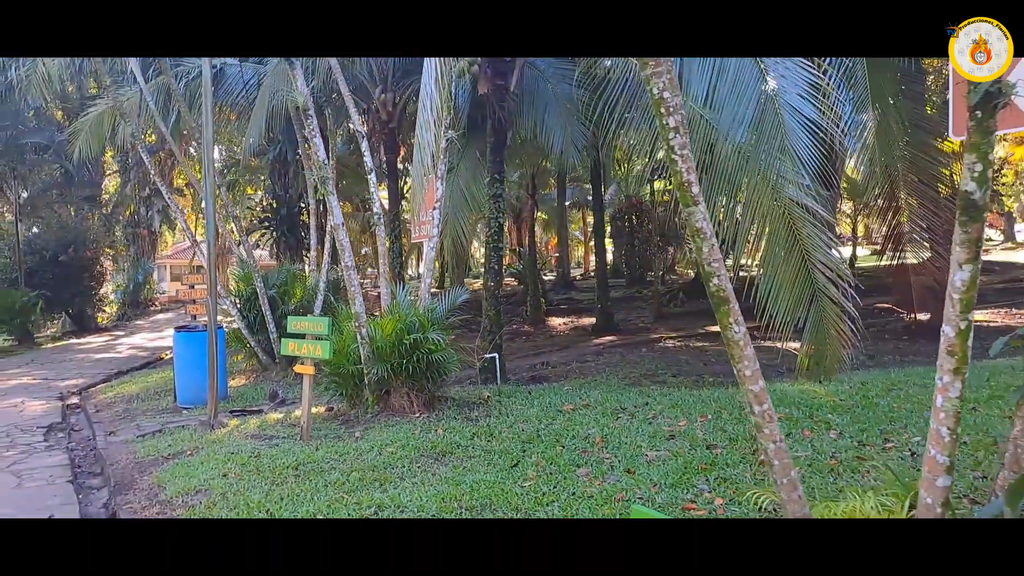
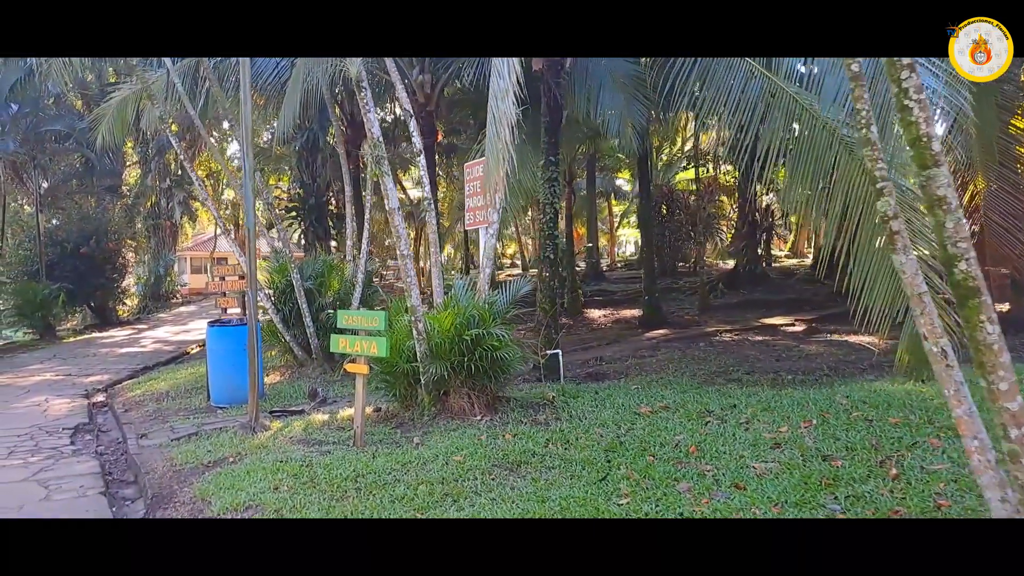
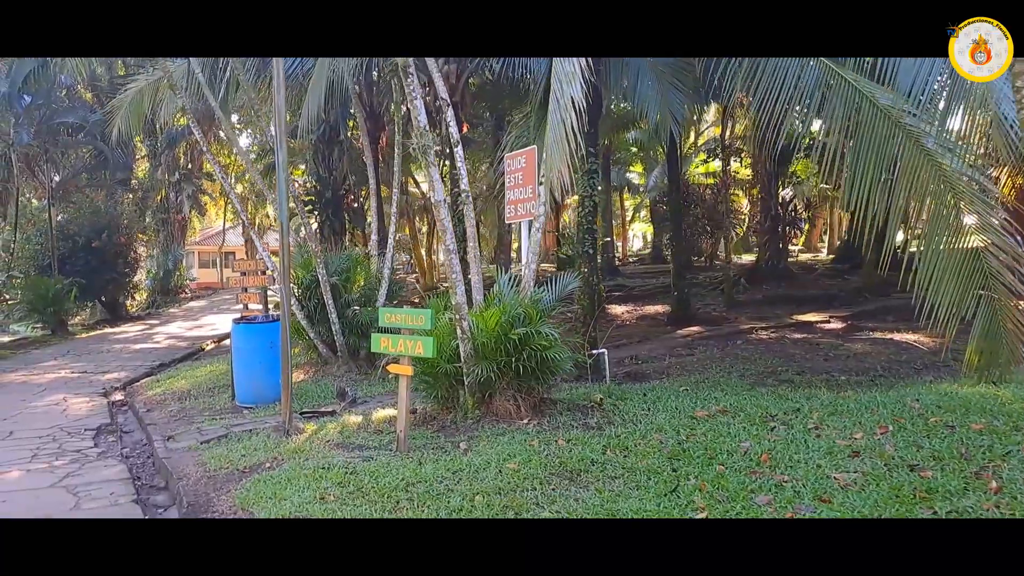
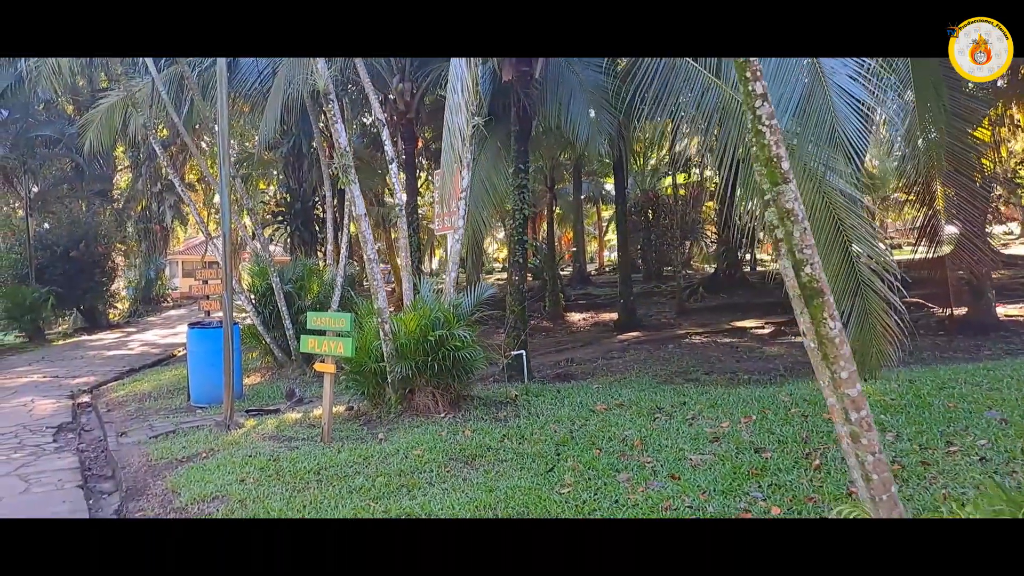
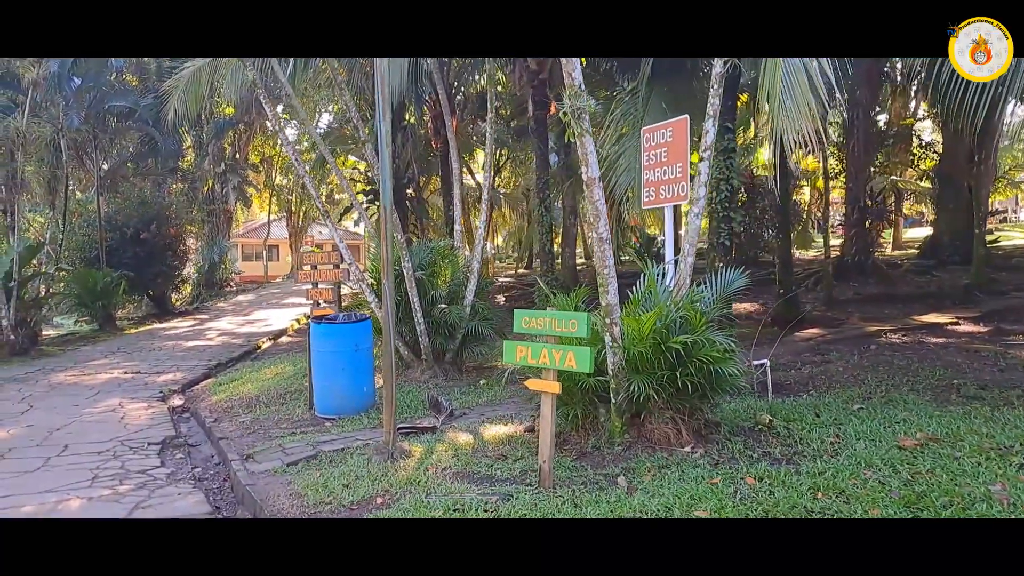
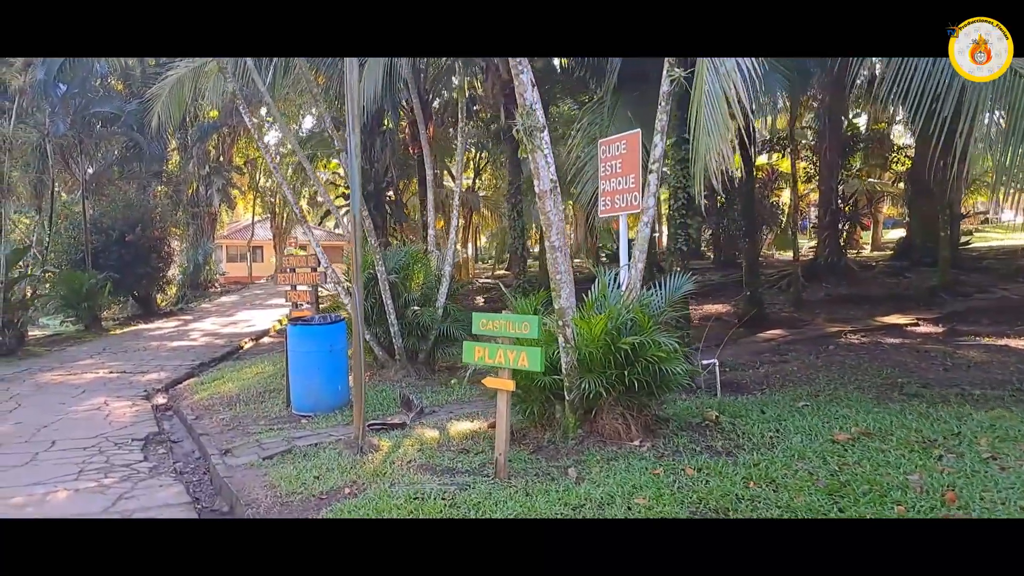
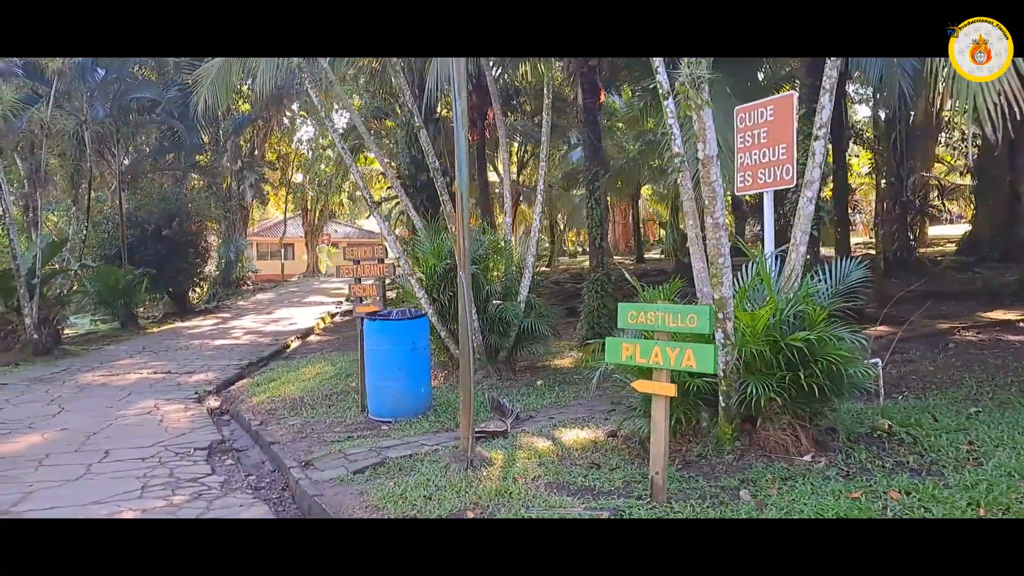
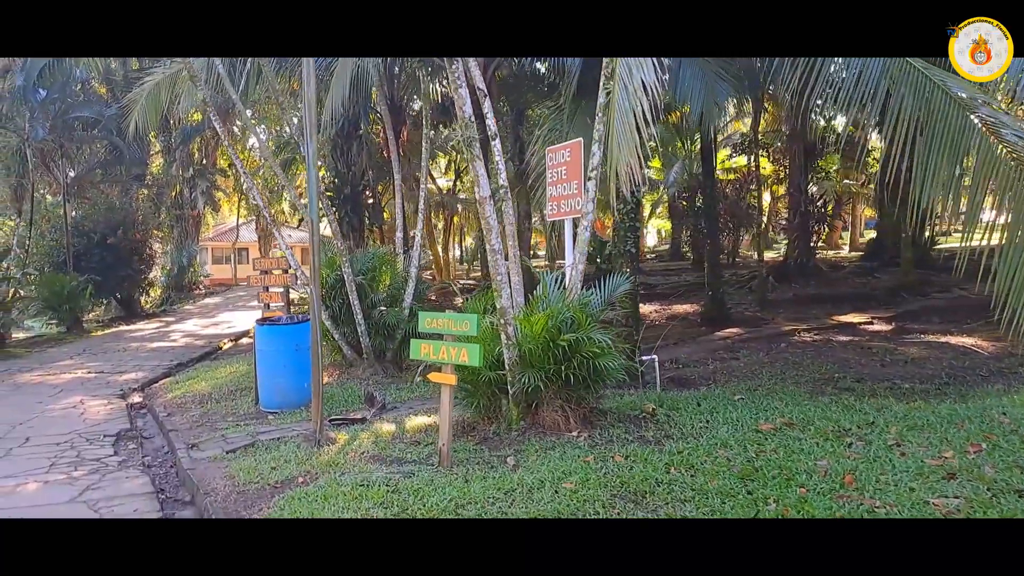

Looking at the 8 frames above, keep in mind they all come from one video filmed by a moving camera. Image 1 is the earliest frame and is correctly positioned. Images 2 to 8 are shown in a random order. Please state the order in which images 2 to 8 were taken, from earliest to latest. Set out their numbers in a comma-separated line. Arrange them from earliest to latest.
4, 2, 3, 8, 6, 5, 7
